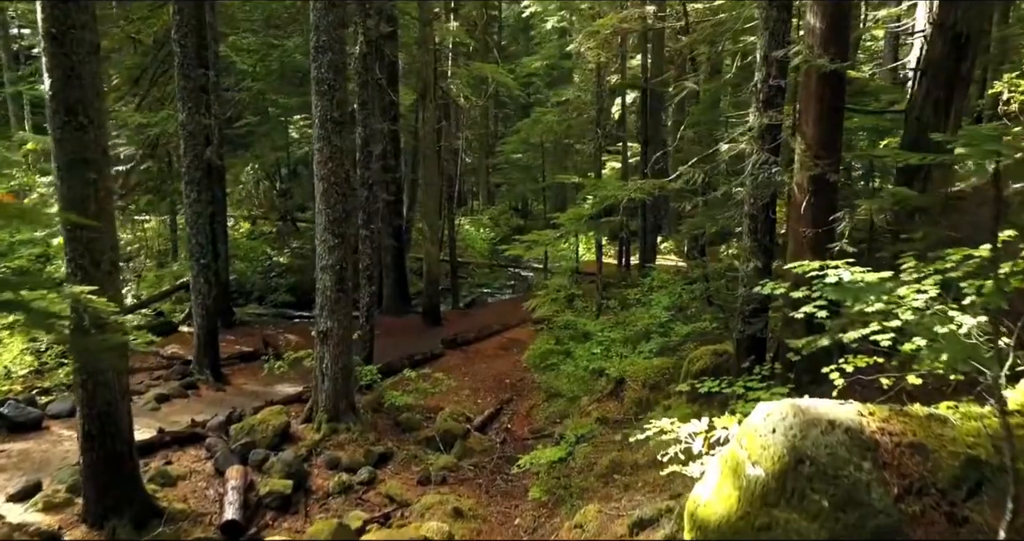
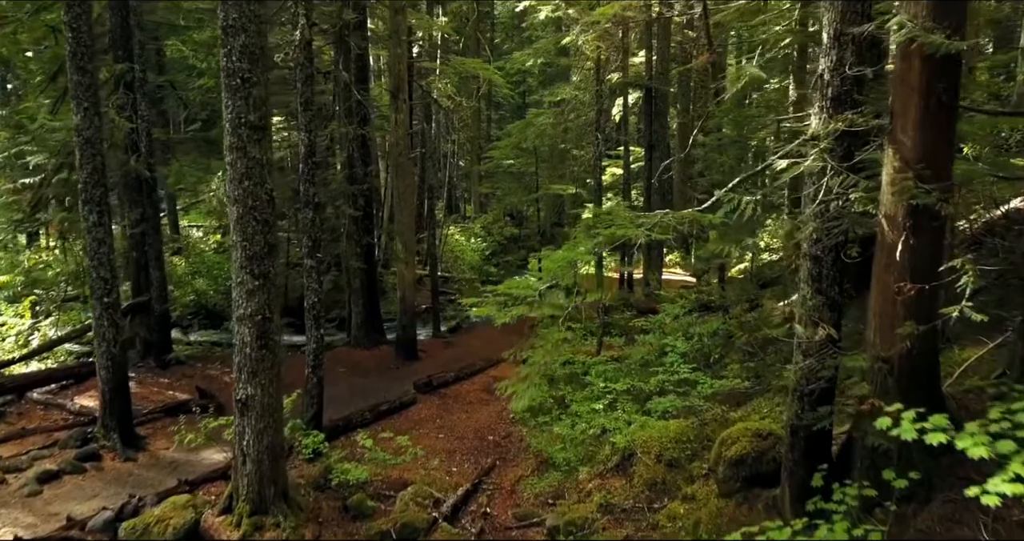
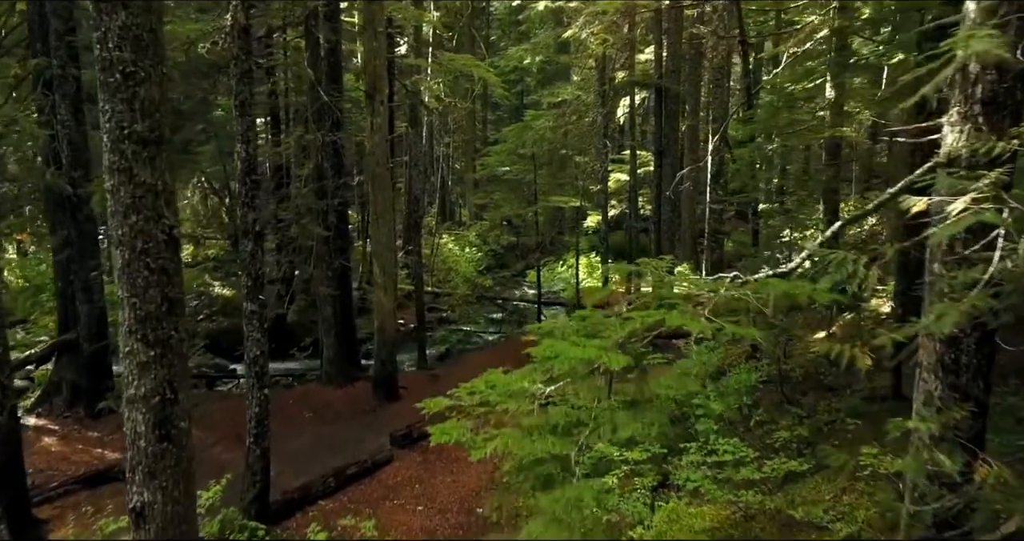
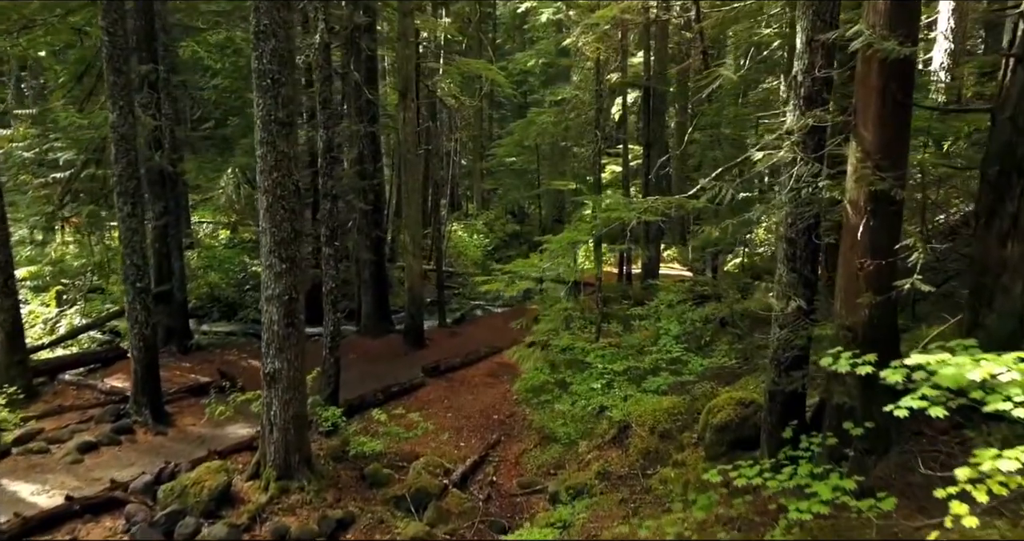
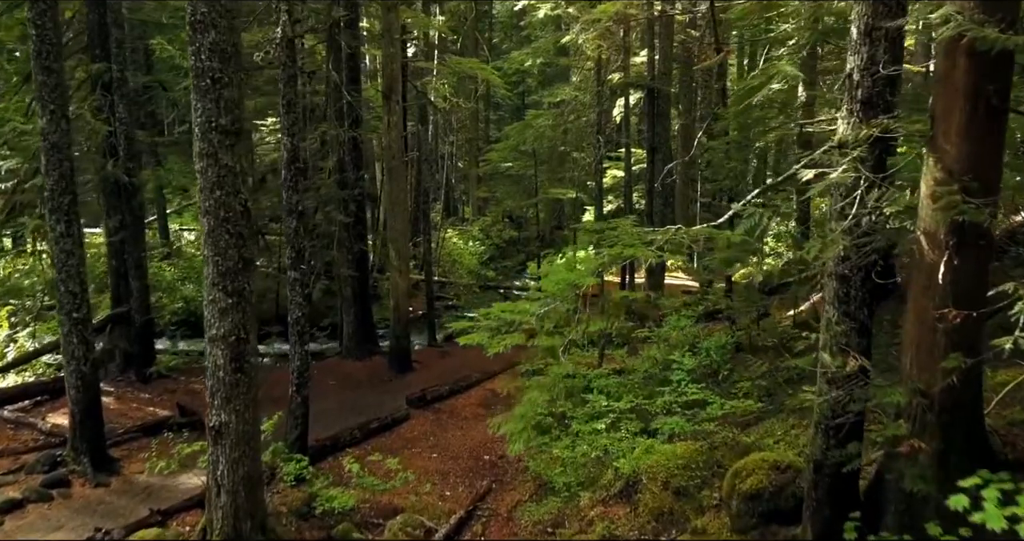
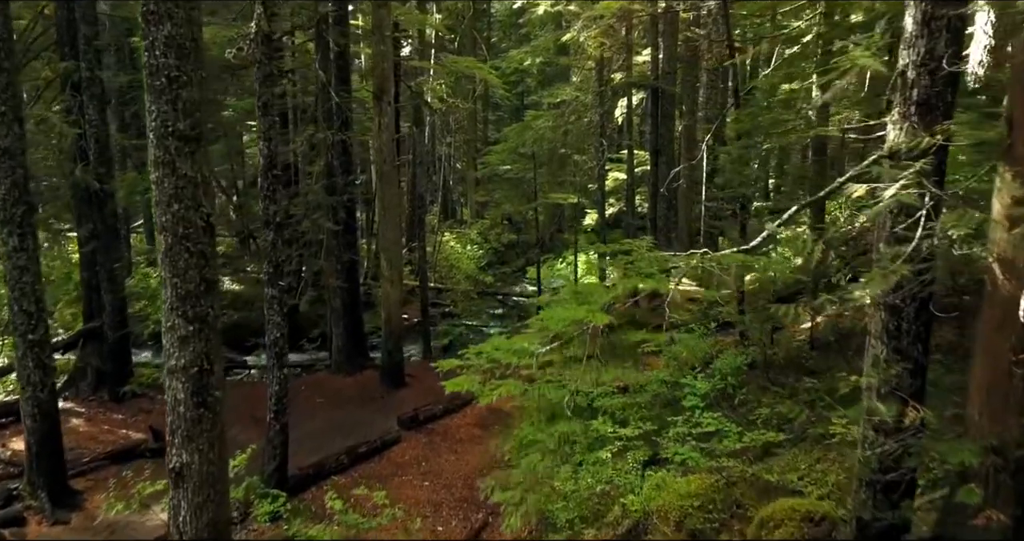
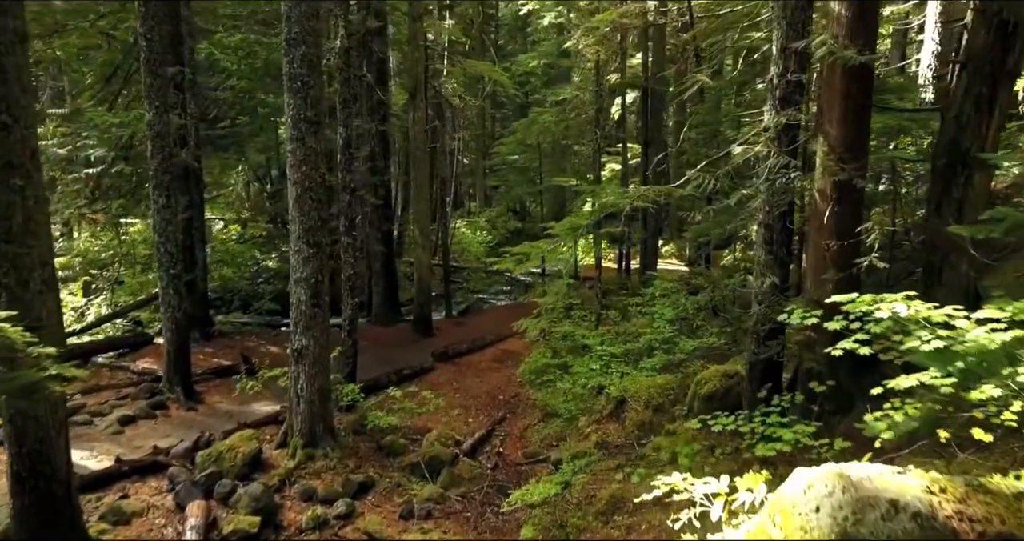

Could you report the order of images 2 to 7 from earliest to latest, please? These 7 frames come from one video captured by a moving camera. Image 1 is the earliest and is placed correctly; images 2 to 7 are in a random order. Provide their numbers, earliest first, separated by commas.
7, 4, 2, 5, 6, 3
